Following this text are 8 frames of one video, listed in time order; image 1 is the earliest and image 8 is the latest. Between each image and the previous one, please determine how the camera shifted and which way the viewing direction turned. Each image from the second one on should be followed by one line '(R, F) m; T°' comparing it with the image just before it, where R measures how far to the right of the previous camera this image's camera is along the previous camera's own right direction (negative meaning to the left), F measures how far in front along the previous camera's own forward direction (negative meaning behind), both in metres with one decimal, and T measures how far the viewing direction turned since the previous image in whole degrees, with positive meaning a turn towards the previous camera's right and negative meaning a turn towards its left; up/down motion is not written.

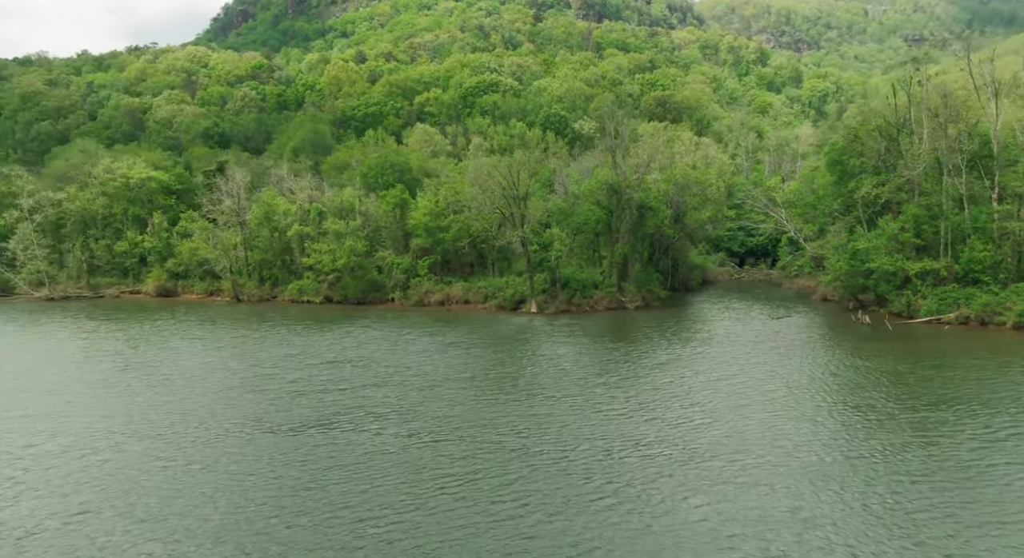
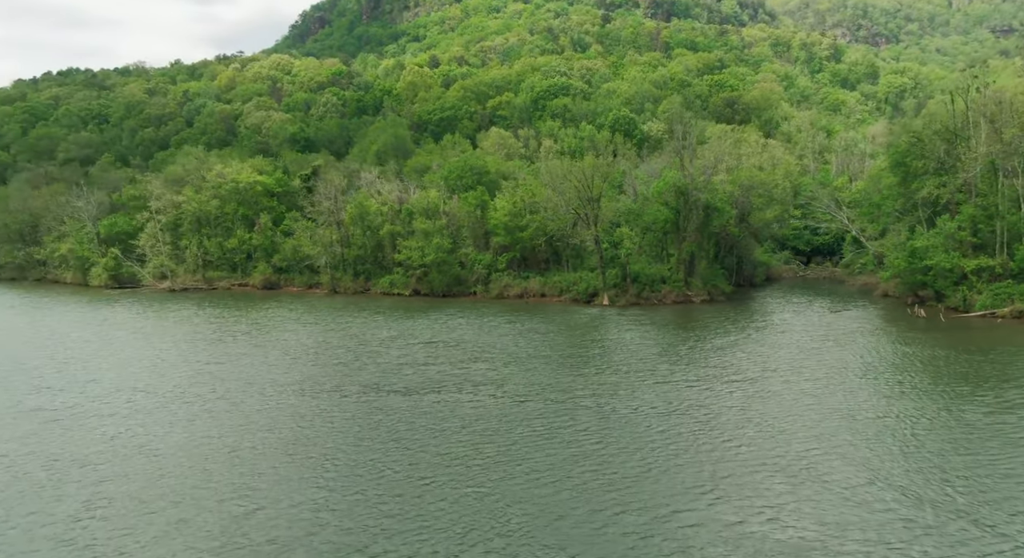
(-0.7, -5.4) m; -5°
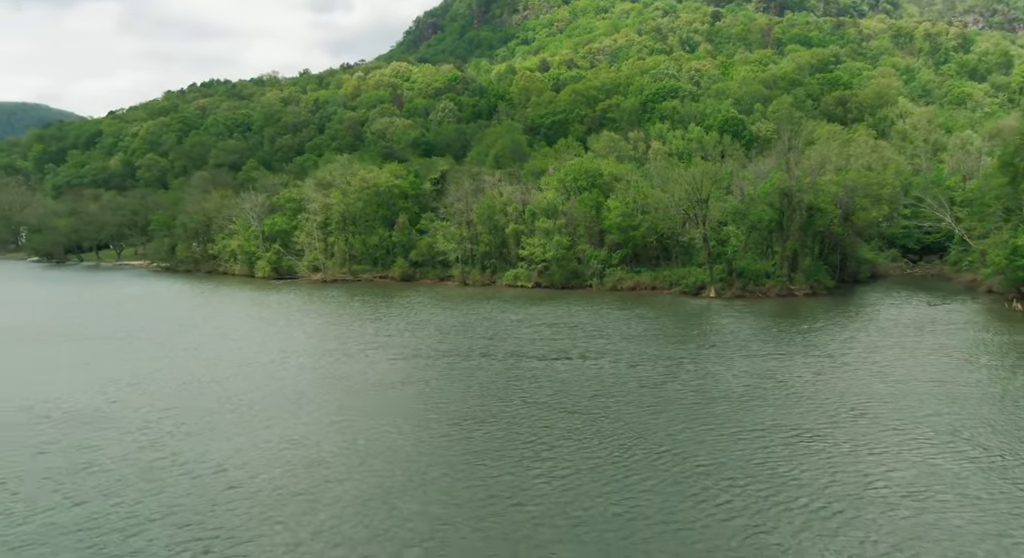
(-0.9, -7.5) m; -8°
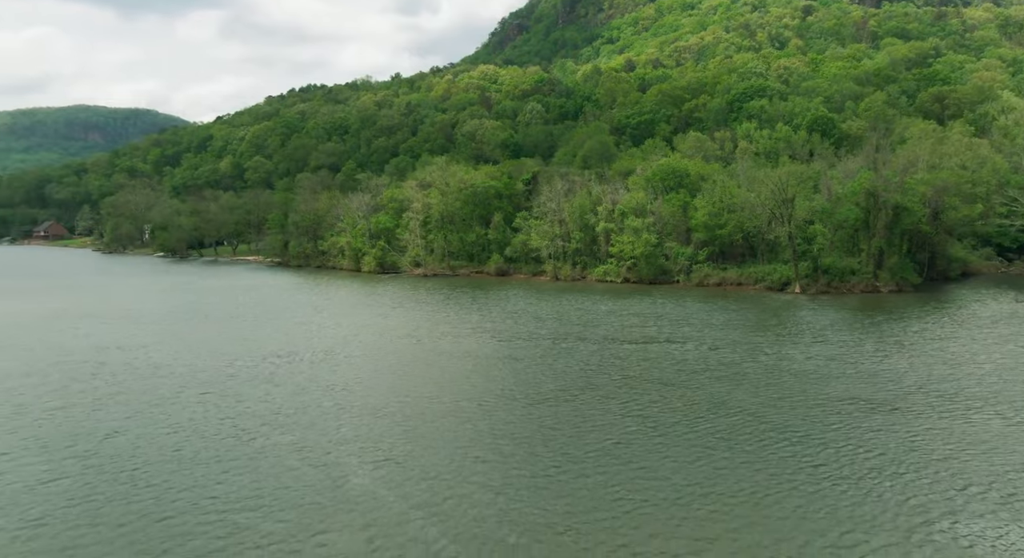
(-0.8, -4.9) m; -6°
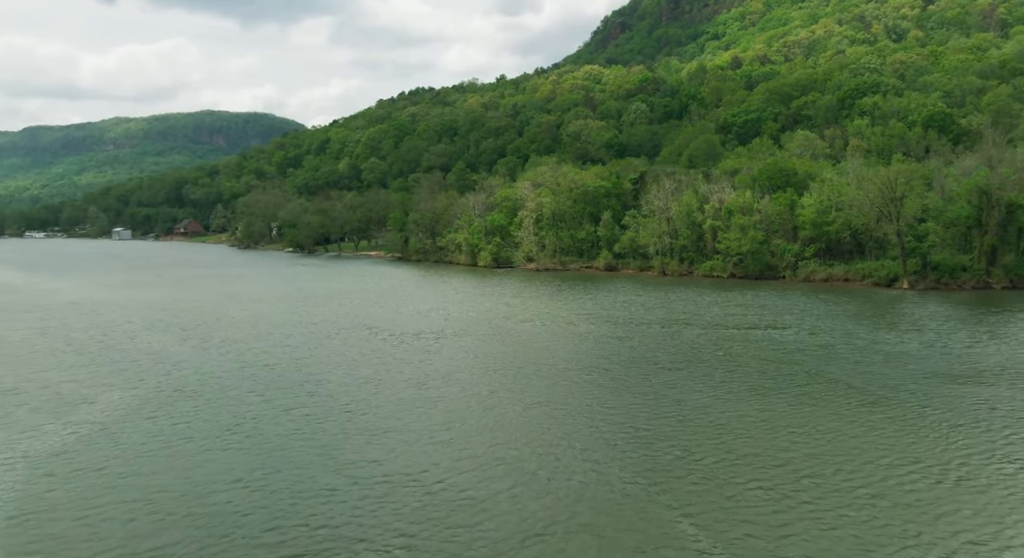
(-1.0, -5.3) m; -7°
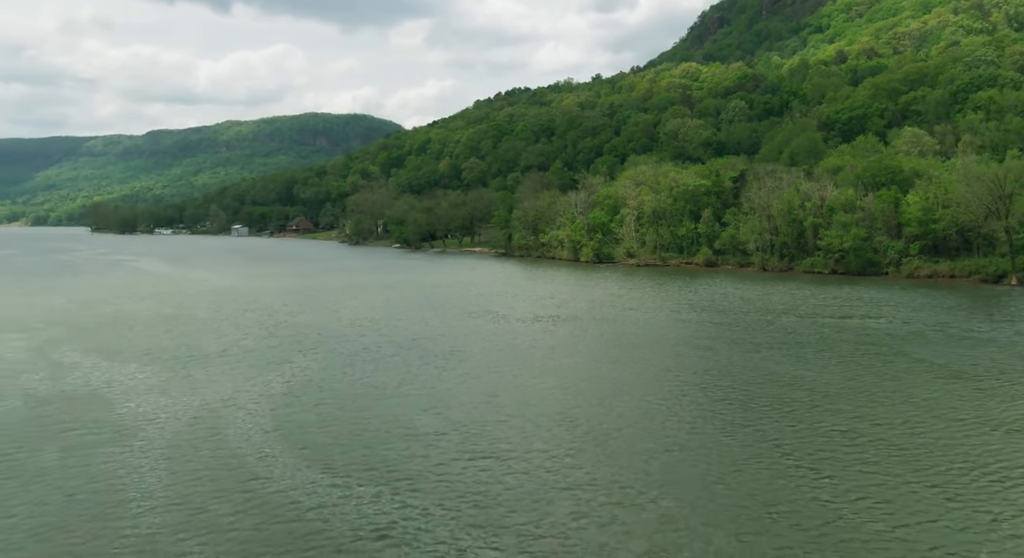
(-1.2, -4.8) m; -7°
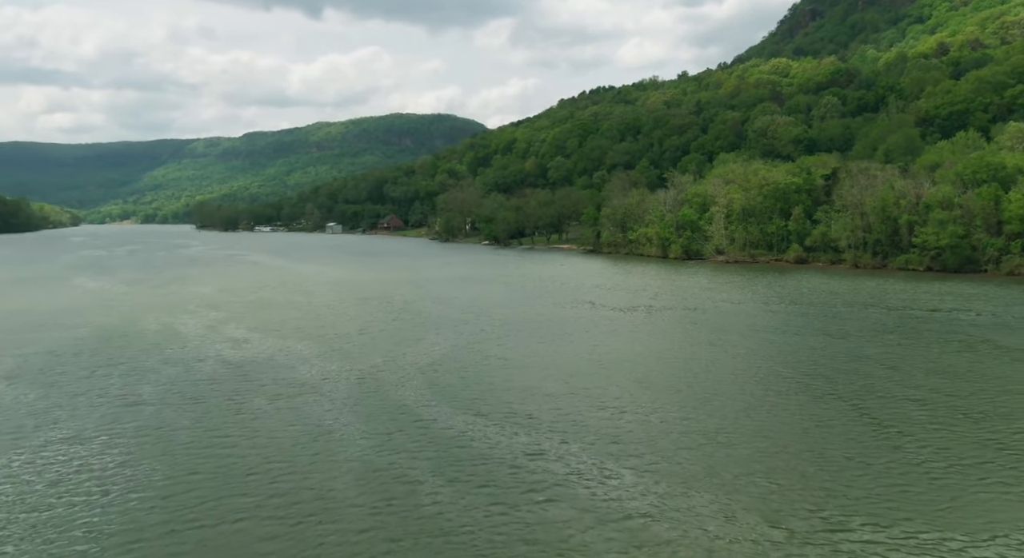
(-1.1, -3.8) m; -6°
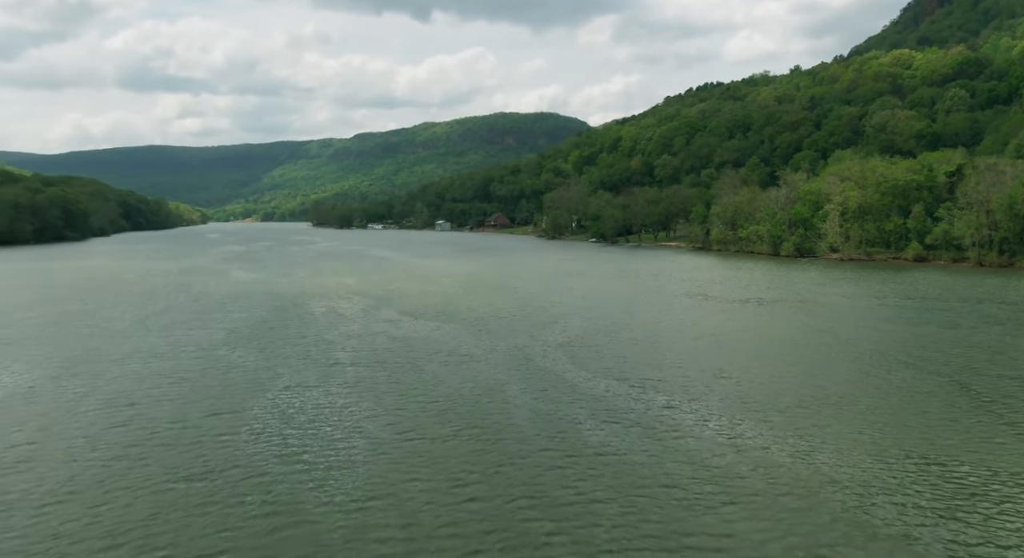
(-1.1, -3.9) m; -8°
